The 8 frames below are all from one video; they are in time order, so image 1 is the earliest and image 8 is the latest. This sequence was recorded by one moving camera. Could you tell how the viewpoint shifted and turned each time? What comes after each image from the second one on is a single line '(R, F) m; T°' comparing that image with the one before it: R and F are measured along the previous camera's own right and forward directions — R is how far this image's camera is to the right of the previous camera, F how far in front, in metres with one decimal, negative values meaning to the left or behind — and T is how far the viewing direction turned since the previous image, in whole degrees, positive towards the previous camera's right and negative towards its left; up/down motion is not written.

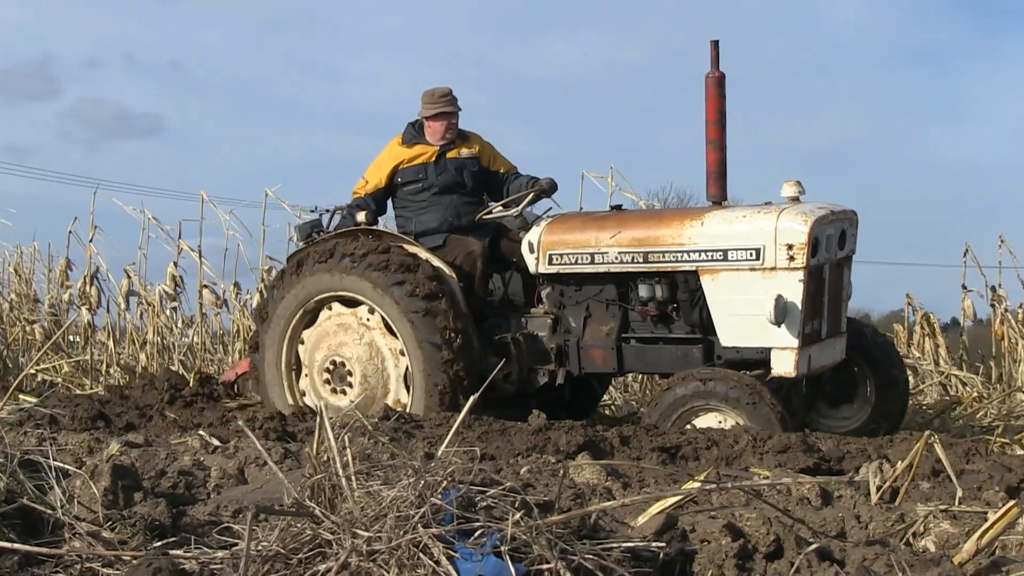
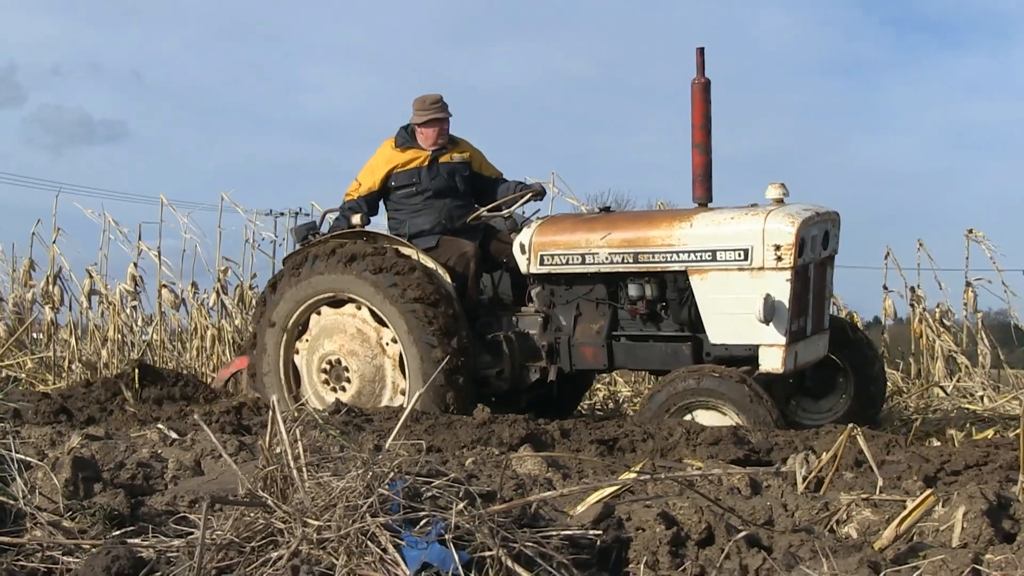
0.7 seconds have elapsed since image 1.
(+0.3, -0.1) m; 0°
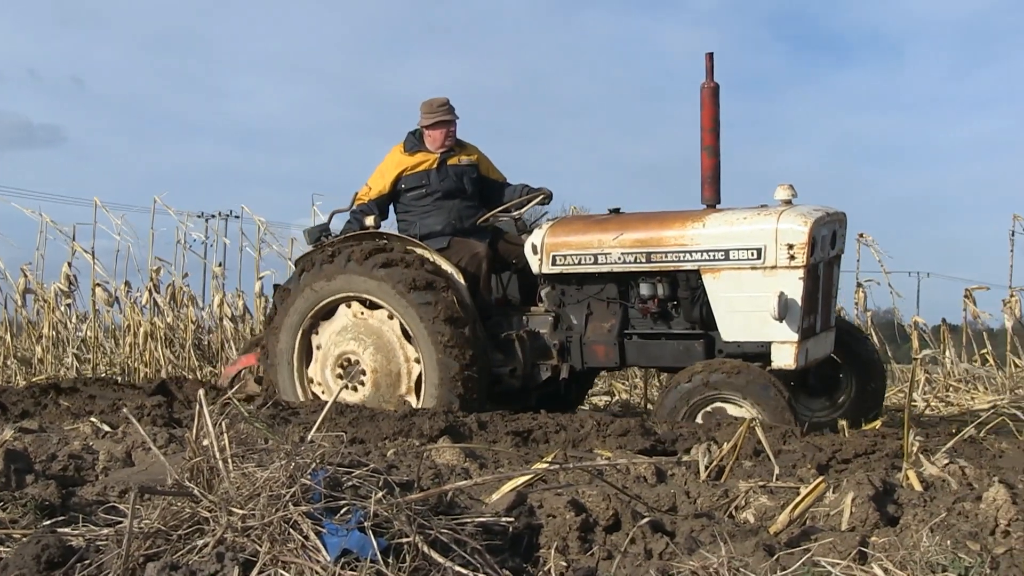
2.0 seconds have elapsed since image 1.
(+0.4, -0.1) m; +1°
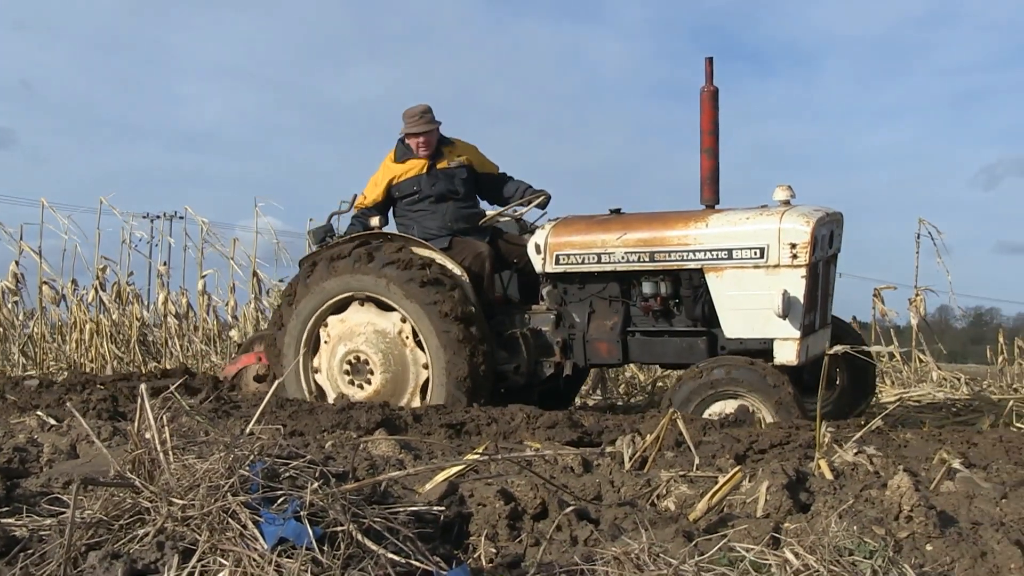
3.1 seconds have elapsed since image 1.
(+0.3, -0.1) m; +1°
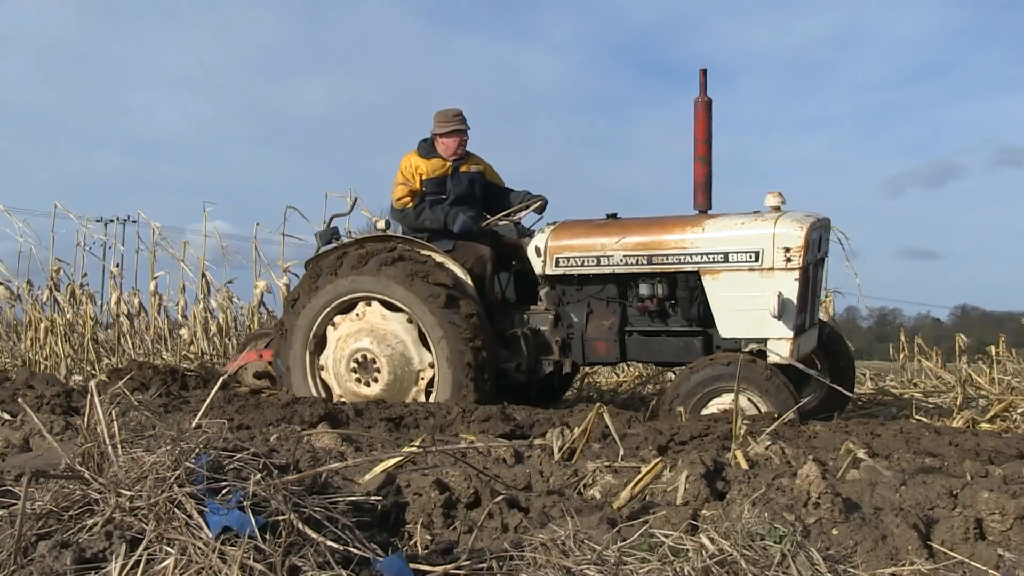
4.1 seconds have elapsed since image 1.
(+0.3, -0.1) m; +1°
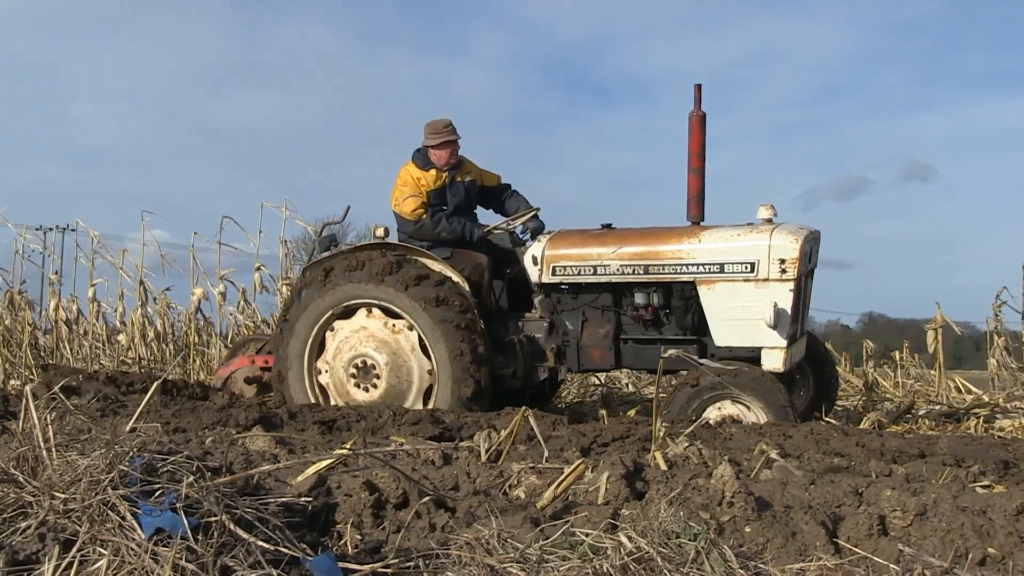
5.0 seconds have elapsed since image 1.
(+0.4, -0.1) m; +1°
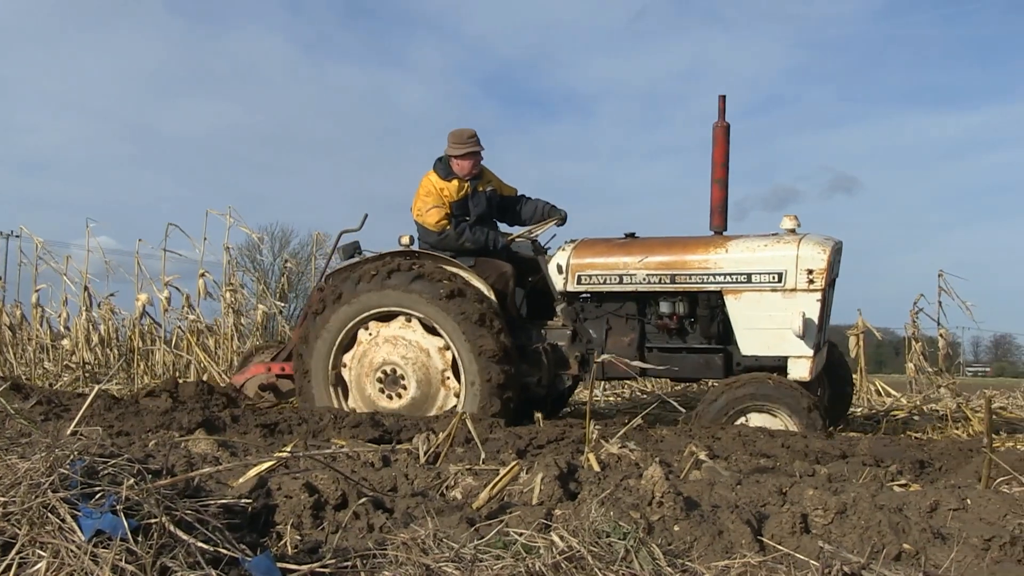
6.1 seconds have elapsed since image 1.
(+0.4, -0.1) m; +1°
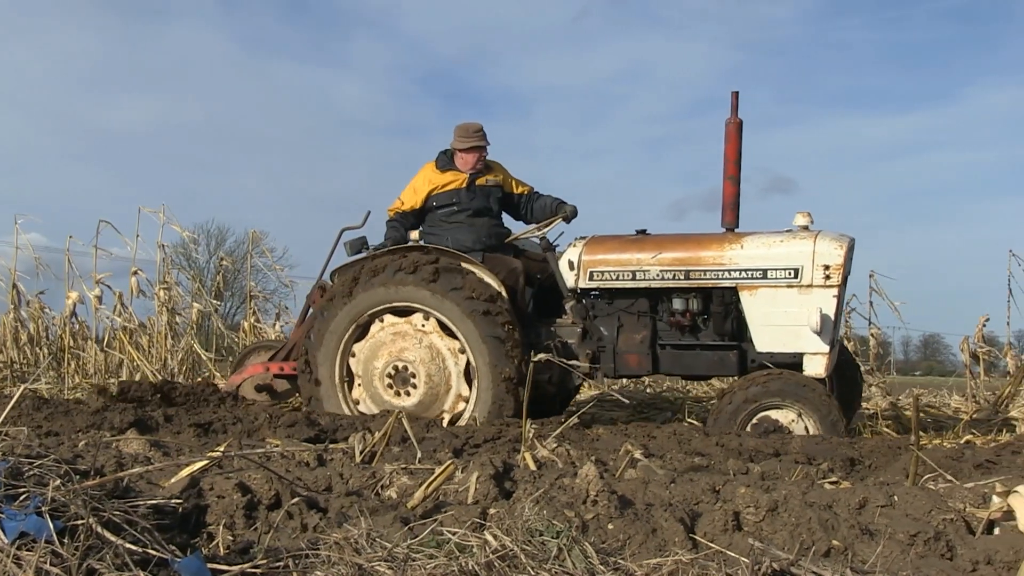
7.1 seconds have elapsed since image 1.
(+0.4, 0.0) m; +1°
